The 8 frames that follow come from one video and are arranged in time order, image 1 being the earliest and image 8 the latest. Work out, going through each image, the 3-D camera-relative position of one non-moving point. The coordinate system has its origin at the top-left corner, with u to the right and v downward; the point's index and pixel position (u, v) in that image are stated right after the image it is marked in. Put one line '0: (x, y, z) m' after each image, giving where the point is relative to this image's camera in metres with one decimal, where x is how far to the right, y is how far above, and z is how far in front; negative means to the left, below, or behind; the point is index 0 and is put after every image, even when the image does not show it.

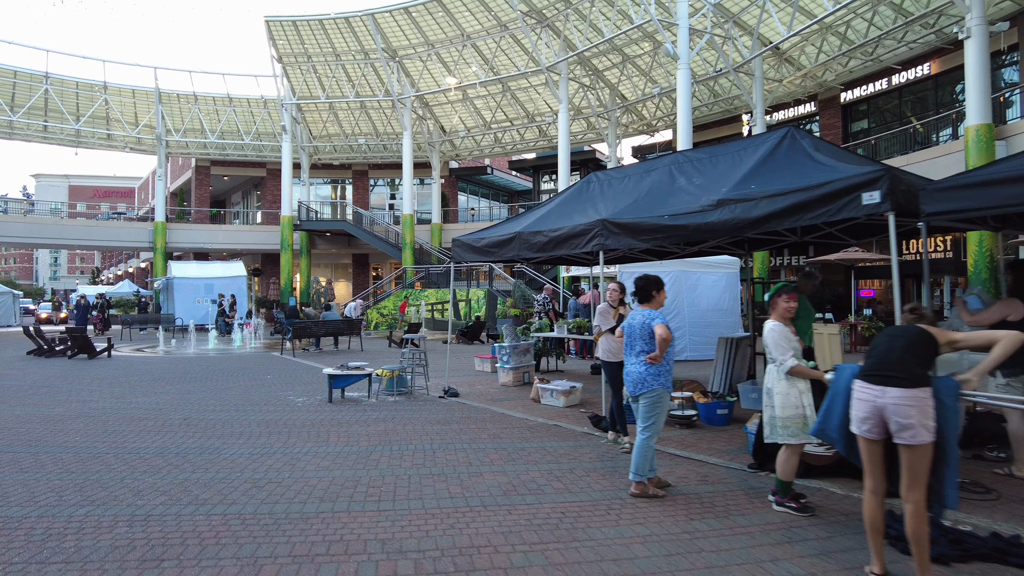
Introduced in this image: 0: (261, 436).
0: (-2.7, -1.6, +7.2) m
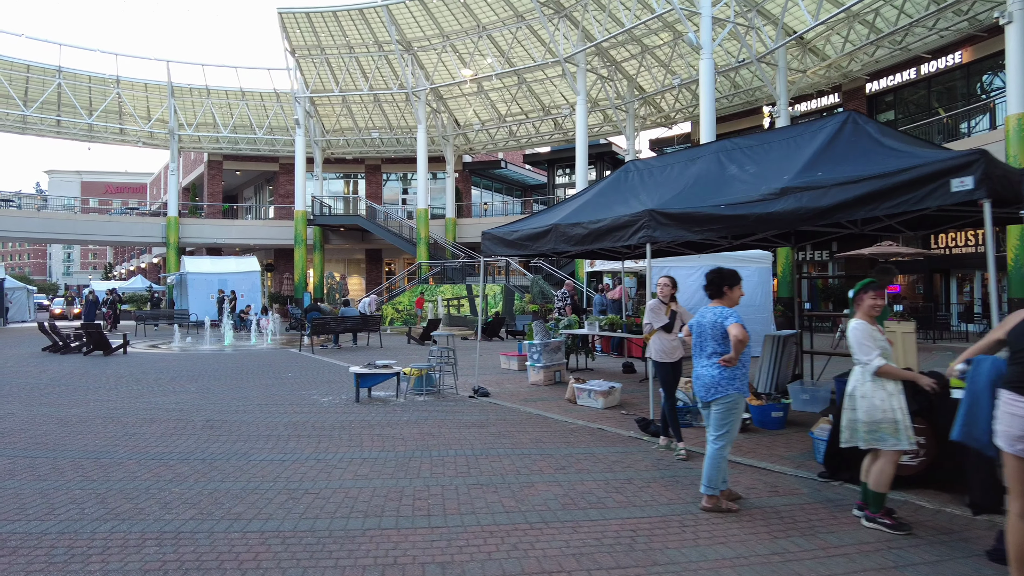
0: (-2.3, -1.6, +6.8) m
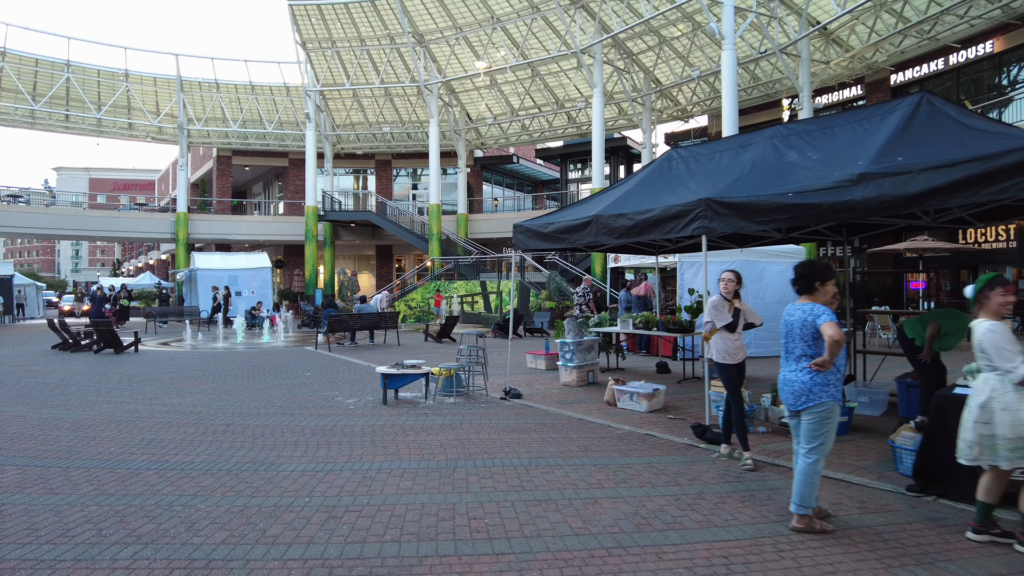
0: (-1.8, -1.5, +6.3) m
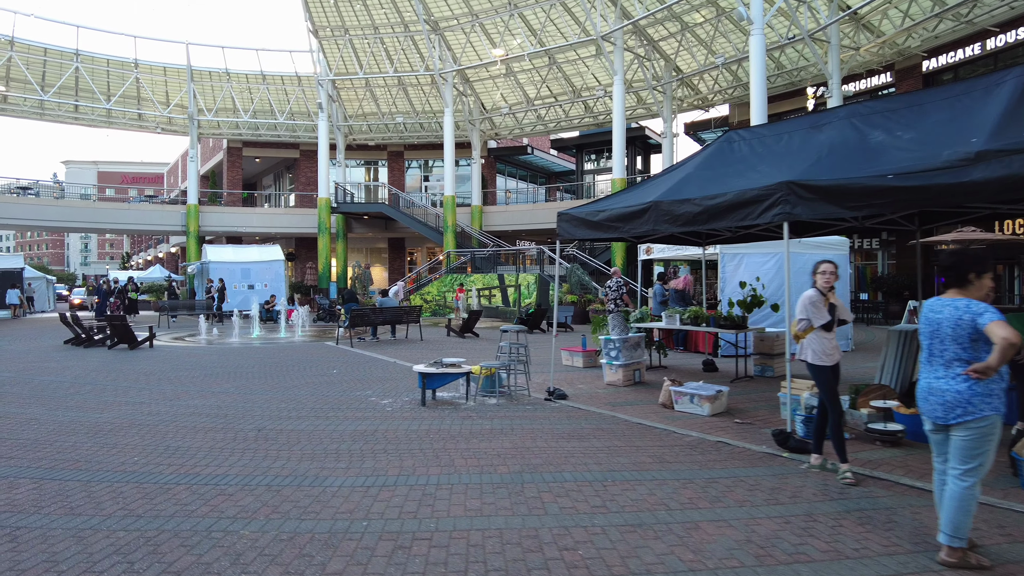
0: (-1.3, -1.5, +5.7) m
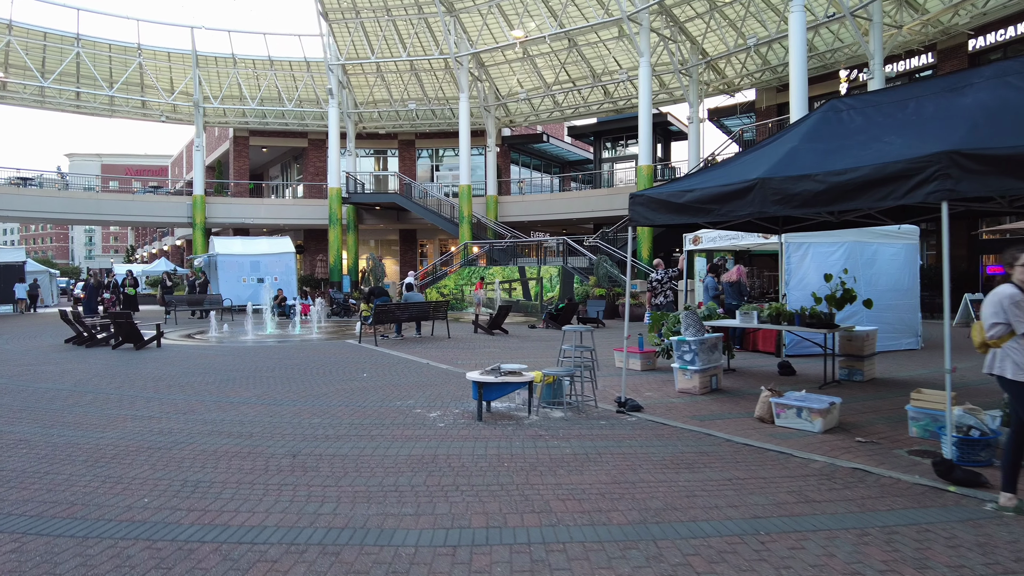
0: (-0.5, -1.4, +4.5) m
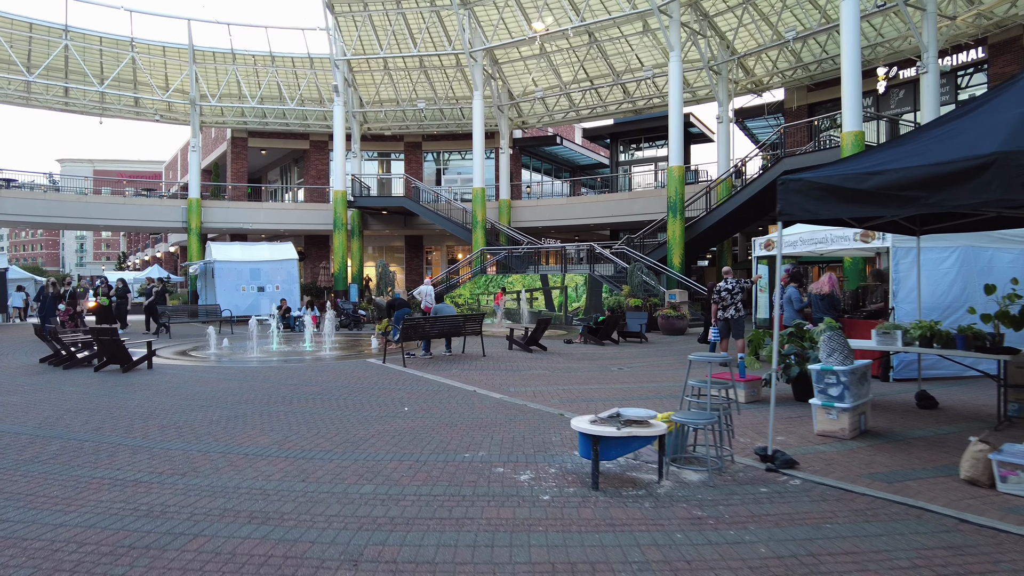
0: (+0.4, -1.5, +2.6) m
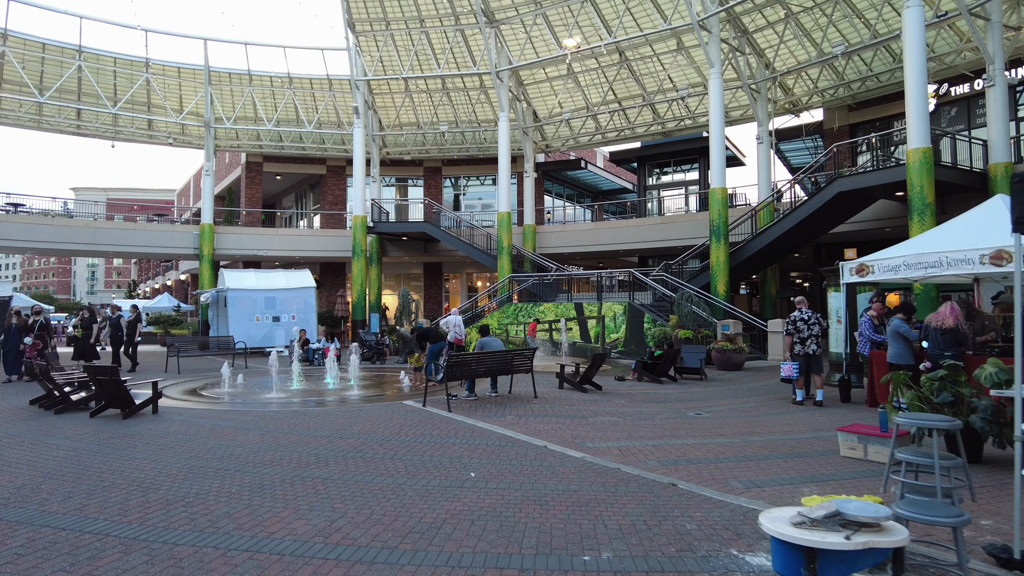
0: (+1.3, -1.6, +1.0) m
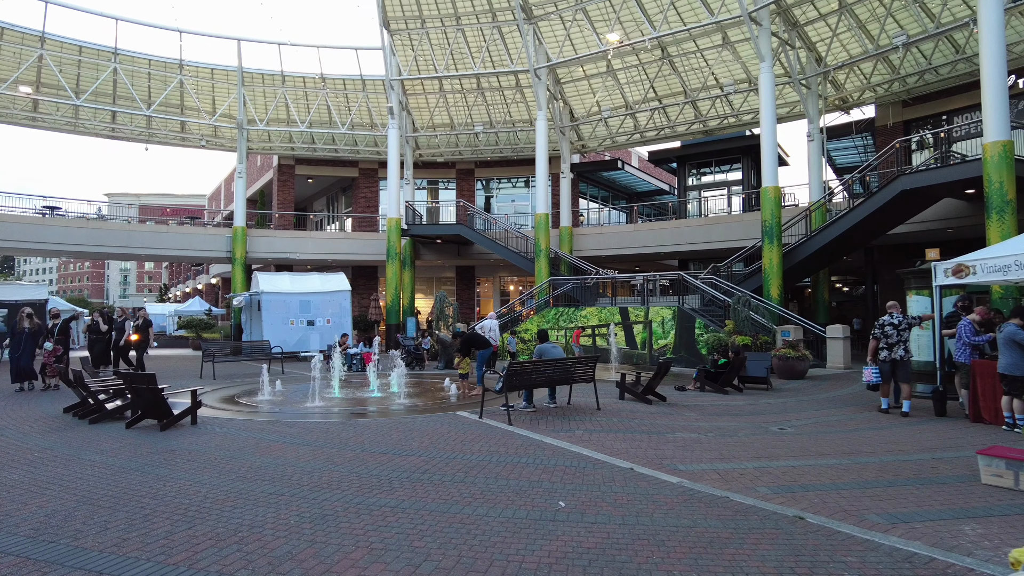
0: (+1.9, -1.6, 0.0) m
